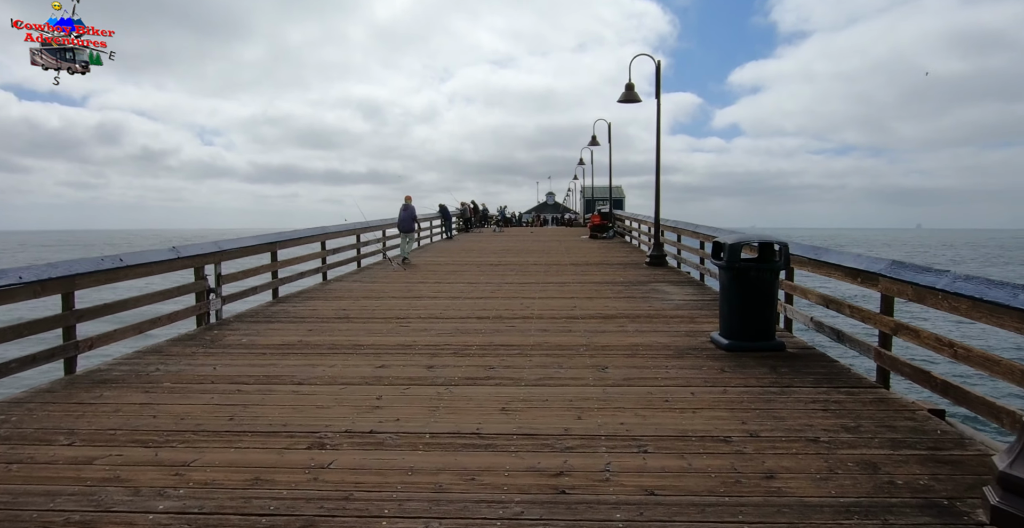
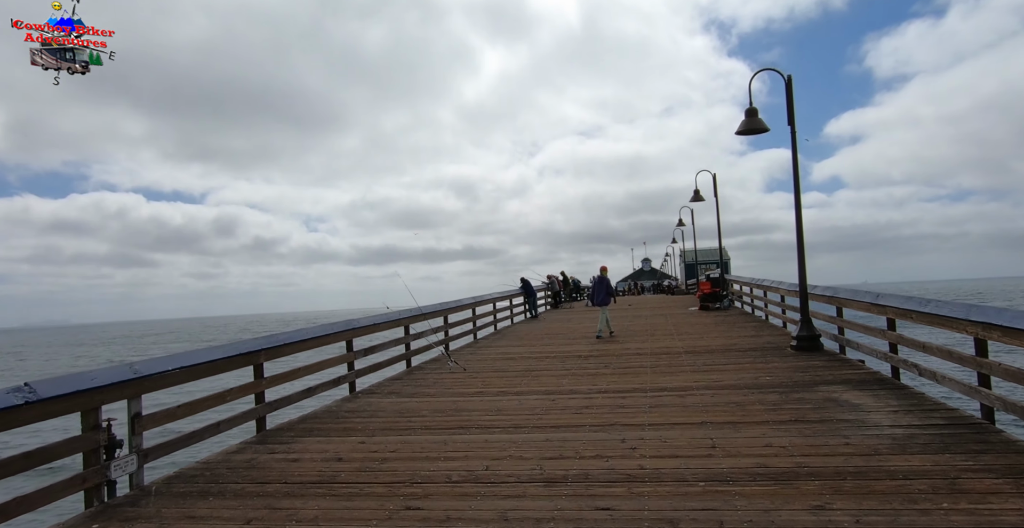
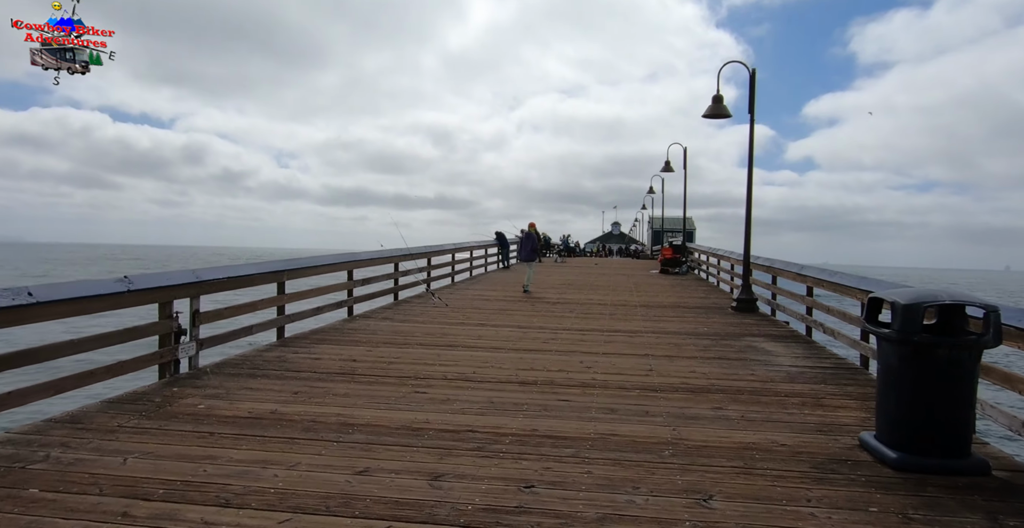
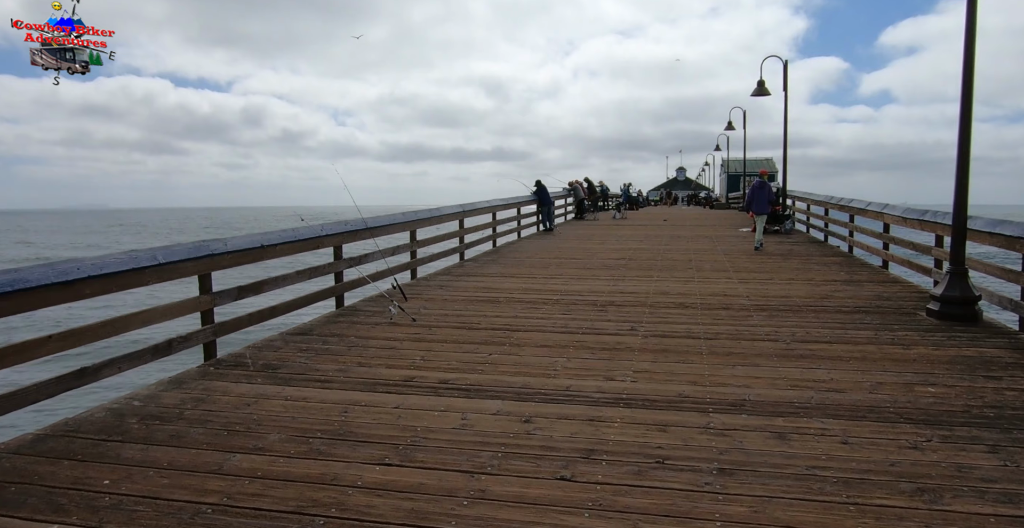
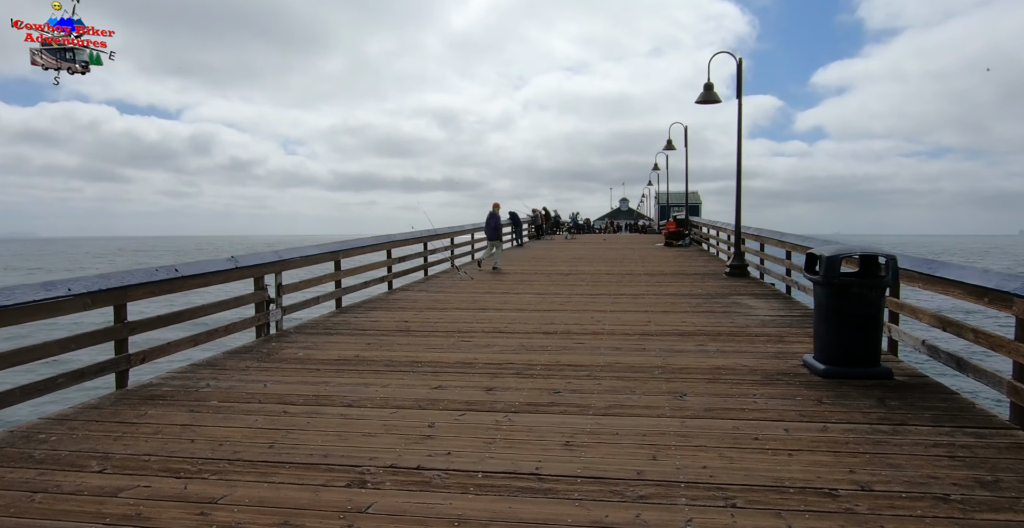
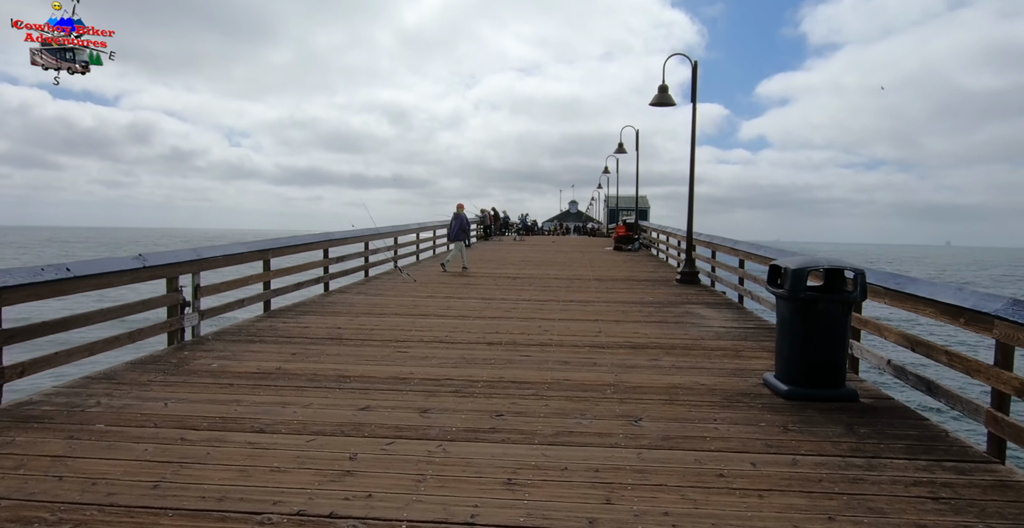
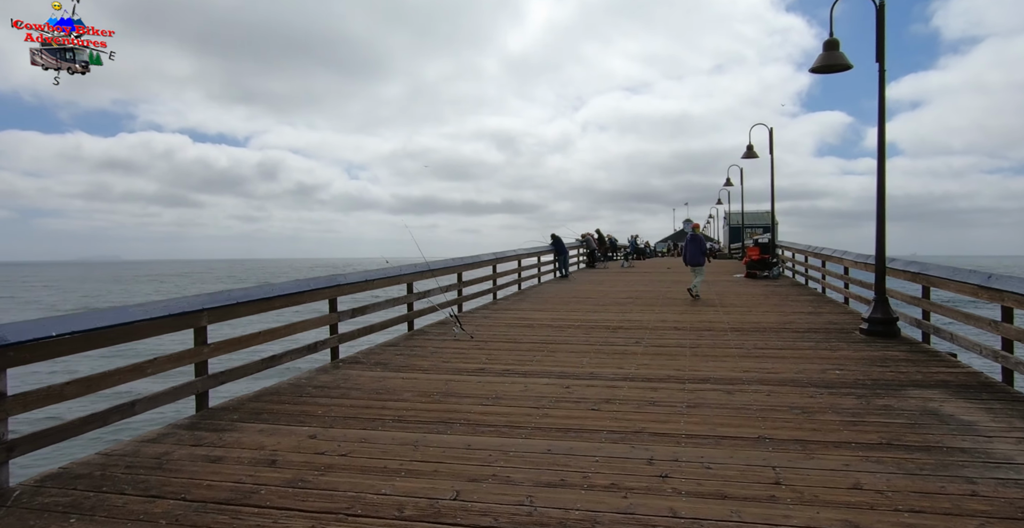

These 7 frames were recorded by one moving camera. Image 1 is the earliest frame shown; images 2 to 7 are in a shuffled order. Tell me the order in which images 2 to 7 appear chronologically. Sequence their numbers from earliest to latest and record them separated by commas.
5, 6, 3, 2, 7, 4
